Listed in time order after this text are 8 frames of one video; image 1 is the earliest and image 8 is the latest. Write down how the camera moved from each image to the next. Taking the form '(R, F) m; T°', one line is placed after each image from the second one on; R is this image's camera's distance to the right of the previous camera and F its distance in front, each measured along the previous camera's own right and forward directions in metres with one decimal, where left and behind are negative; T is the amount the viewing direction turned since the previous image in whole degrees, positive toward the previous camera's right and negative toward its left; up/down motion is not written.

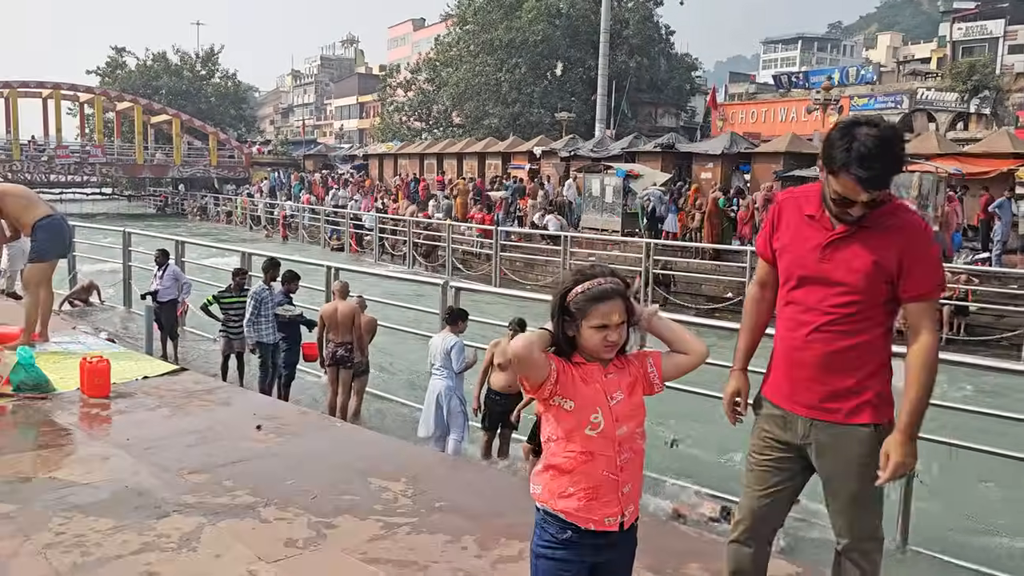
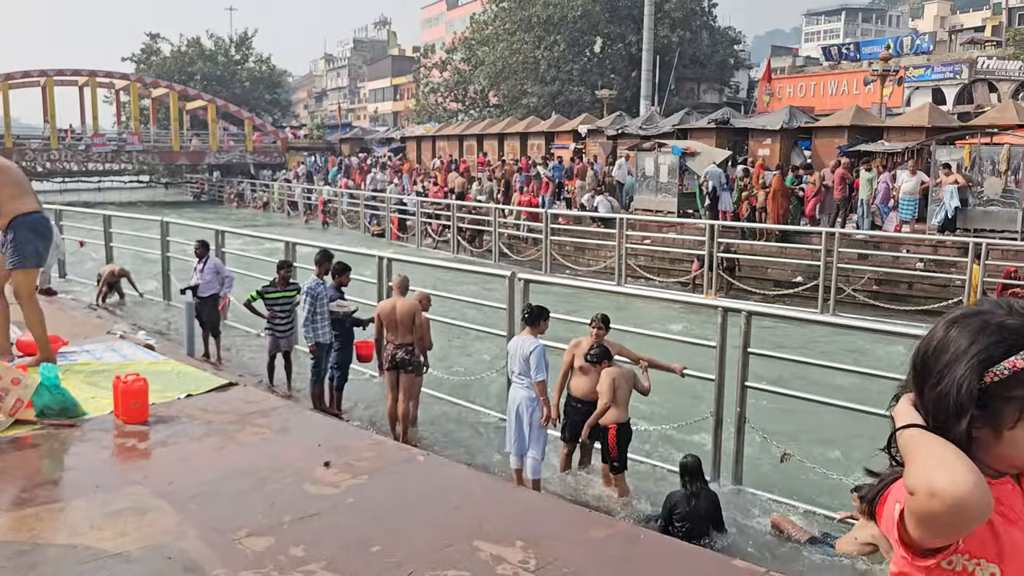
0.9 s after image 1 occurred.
(-0.4, +0.8) m; -2°
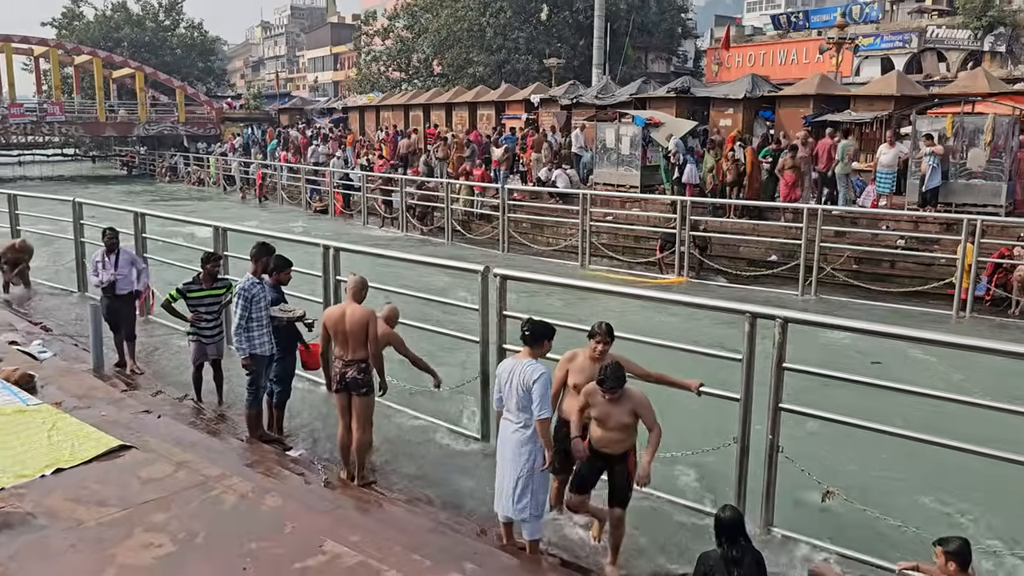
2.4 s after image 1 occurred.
(-0.2, +1.1) m; +4°
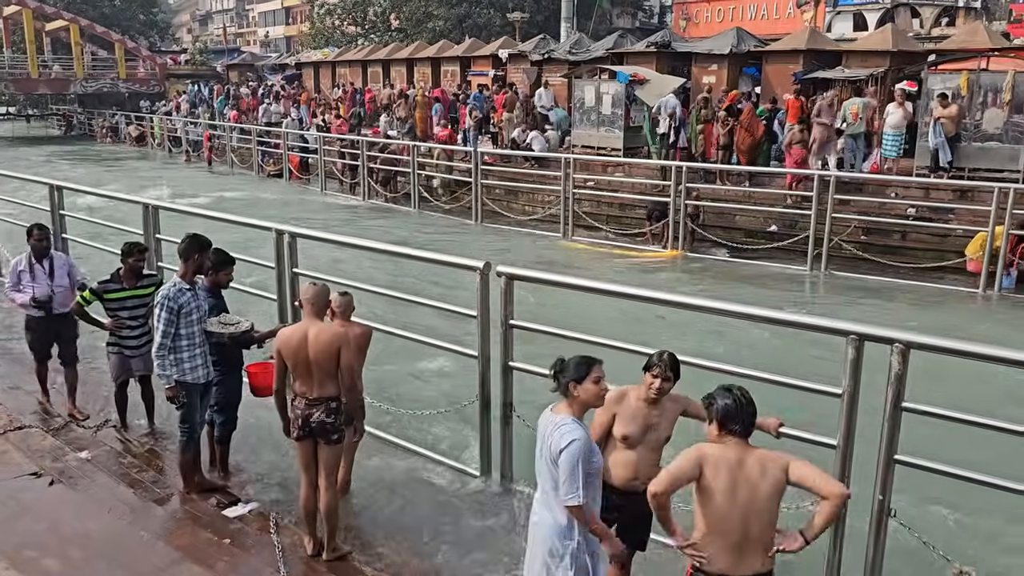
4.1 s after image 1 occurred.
(-0.3, +1.3) m; +3°
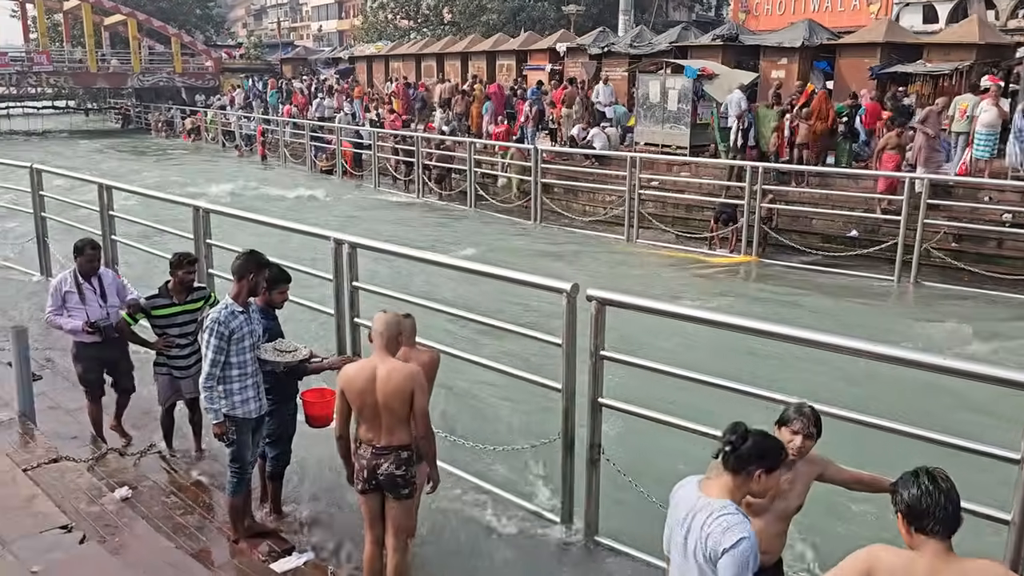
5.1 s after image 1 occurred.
(-0.2, +0.6) m; -3°
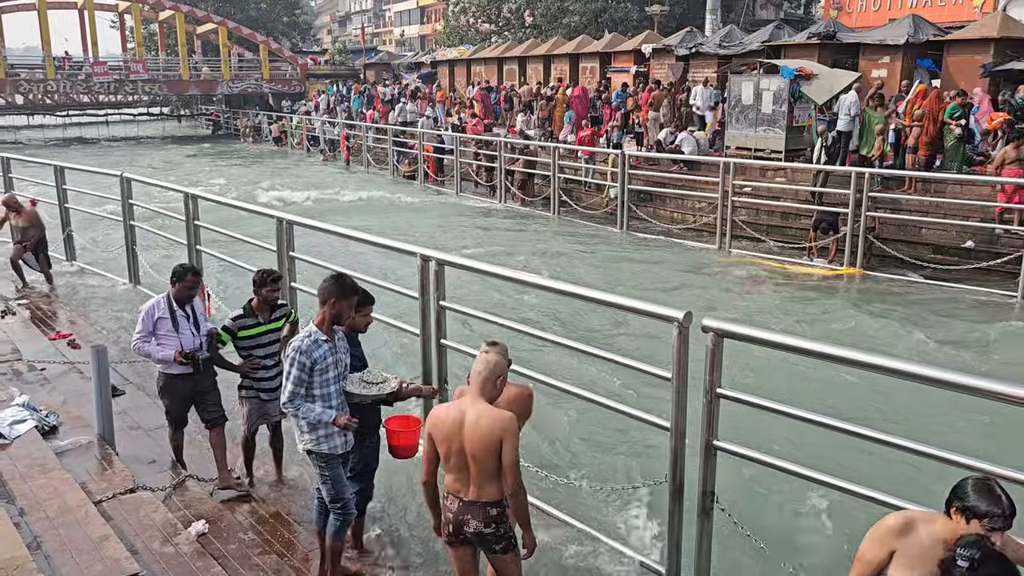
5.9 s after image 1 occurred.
(-0.1, +0.4) m; -5°
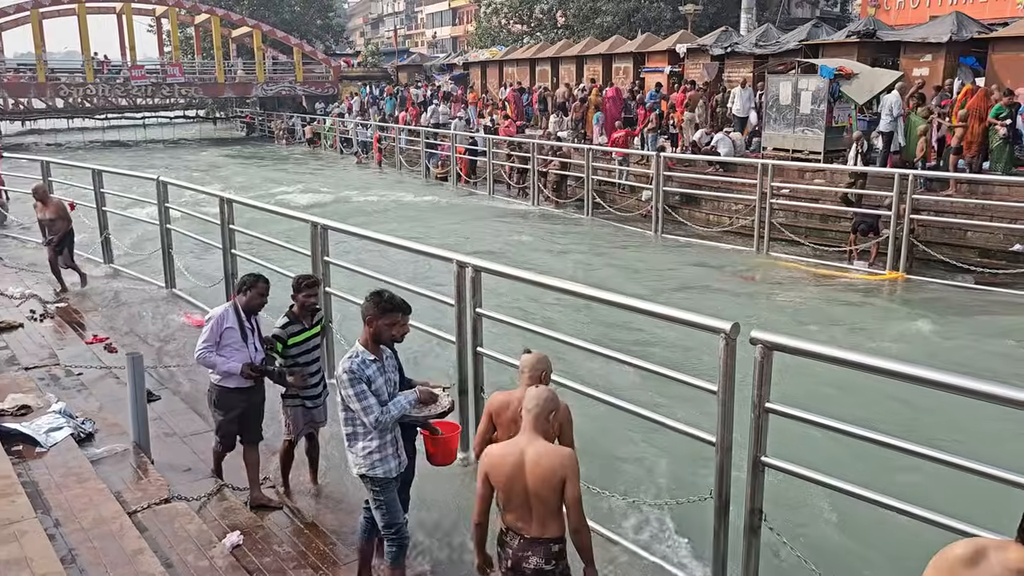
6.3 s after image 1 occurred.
(0.0, +0.1) m; -2°
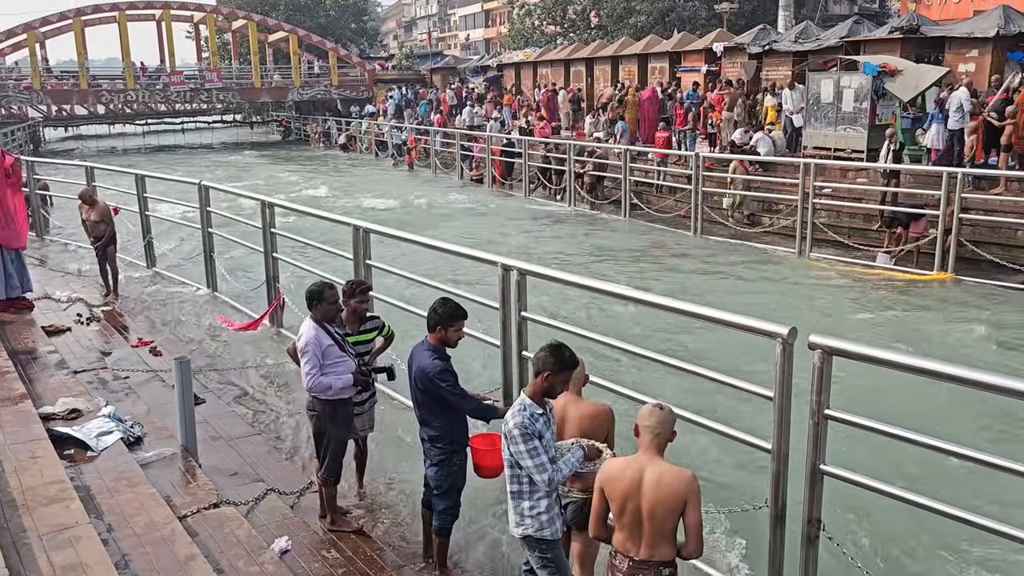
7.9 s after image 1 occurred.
(-0.1, +0.1) m; -2°
